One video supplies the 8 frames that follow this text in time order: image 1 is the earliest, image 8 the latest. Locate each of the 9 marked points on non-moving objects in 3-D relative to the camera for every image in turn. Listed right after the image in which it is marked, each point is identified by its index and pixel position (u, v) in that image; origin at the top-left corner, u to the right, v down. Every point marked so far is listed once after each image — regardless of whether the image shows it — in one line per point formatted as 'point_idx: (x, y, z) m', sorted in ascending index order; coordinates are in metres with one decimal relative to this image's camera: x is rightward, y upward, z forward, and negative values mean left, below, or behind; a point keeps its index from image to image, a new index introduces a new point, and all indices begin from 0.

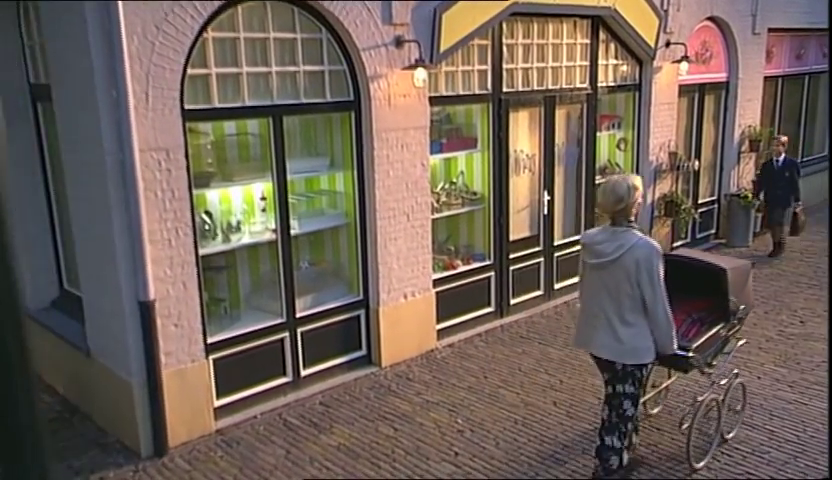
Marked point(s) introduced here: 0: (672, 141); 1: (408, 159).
0: (+2.8, +1.1, +9.5) m
1: (-0.1, +0.7, +6.9) m
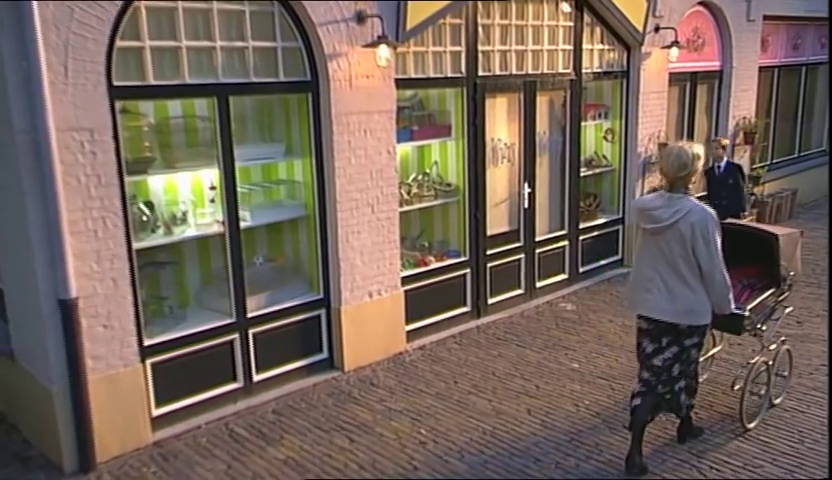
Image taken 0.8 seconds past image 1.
0: (+2.6, +1.1, +9.0) m
1: (-0.3, +0.7, +6.4) m
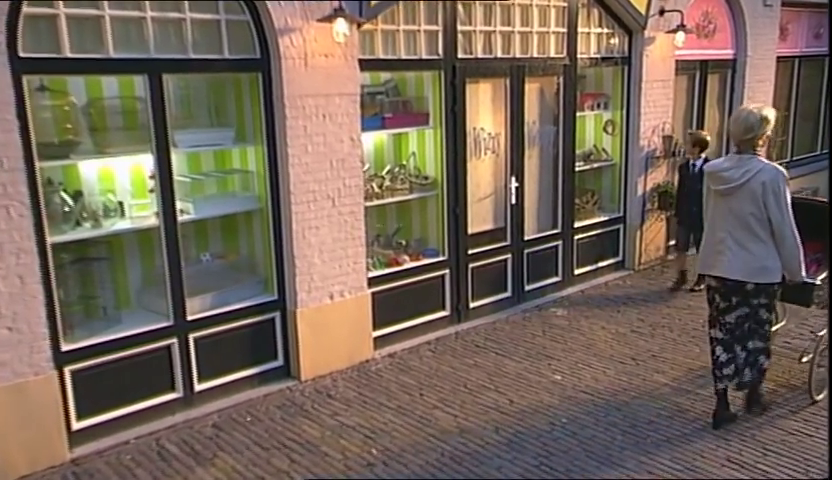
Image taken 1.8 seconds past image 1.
0: (+2.4, +1.1, +8.3) m
1: (-0.6, +0.7, +5.8) m
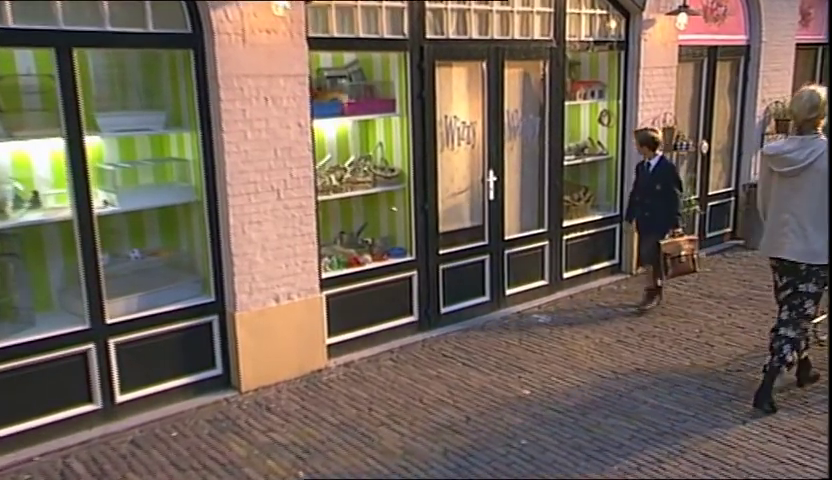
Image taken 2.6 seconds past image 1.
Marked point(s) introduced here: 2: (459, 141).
0: (+2.2, +1.1, +7.6) m
1: (-0.8, +0.7, +5.2) m
2: (+0.3, +0.7, +6.4) m
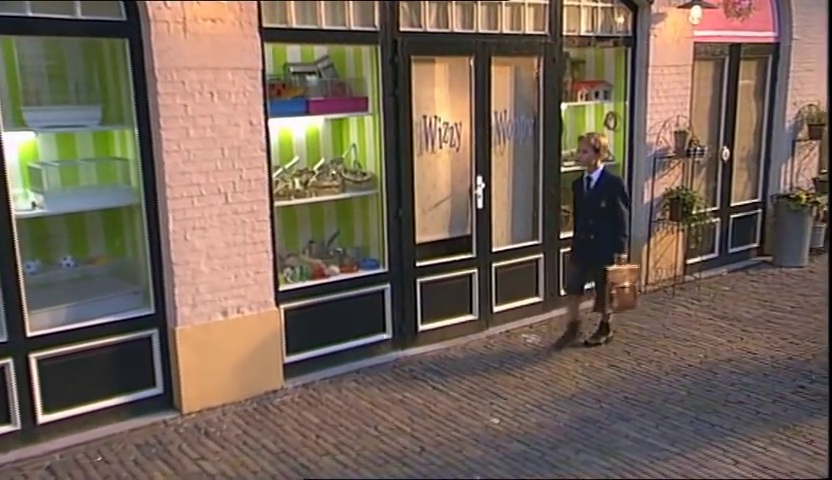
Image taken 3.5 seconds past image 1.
0: (+2.2, +1.0, +7.0) m
1: (-1.1, +0.7, +4.8) m
2: (+0.2, +0.7, +5.9) m
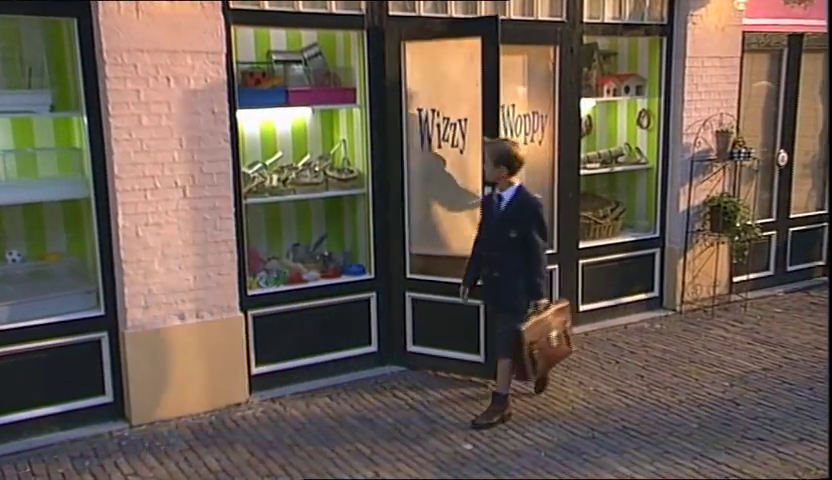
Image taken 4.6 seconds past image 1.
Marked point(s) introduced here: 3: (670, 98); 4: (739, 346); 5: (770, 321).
0: (+2.3, +0.9, +6.2) m
1: (-1.2, +0.7, +4.4) m
2: (+0.1, +0.6, +5.4) m
3: (+1.8, +1.0, +6.1) m
4: (+2.1, -0.7, +5.5) m
5: (+2.5, -0.6, +6.1) m
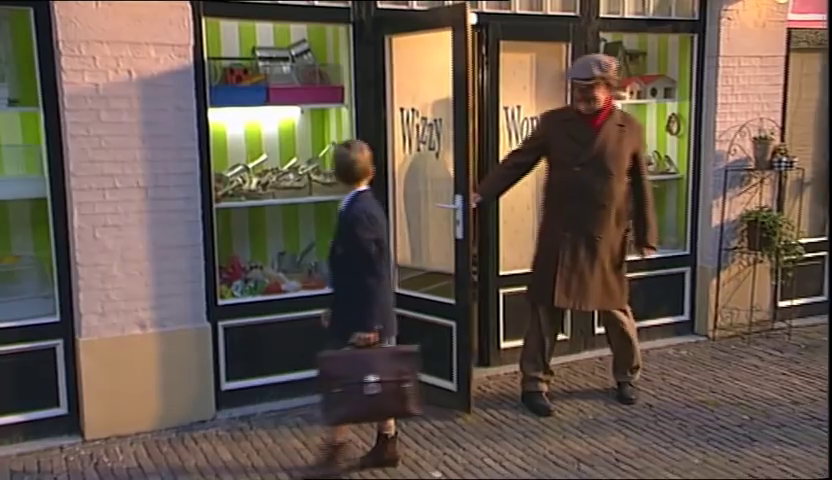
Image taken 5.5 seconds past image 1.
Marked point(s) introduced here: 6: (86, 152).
0: (+2.3, +0.8, +5.6) m
1: (-1.3, +0.7, +4.2) m
2: (+0.1, +0.6, +5.0) m
3: (+1.8, +0.9, +5.5) m
4: (+2.0, -0.8, +4.9) m
5: (+2.5, -0.7, +5.4) m
6: (-1.6, +0.4, +4.1) m
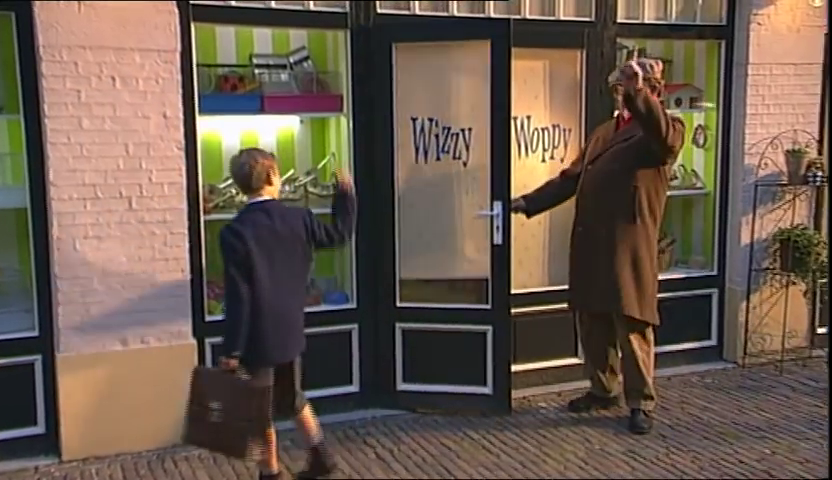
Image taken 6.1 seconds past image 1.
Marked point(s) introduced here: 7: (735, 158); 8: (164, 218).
0: (+2.4, +0.7, +5.2) m
1: (-1.3, +0.6, +4.0) m
2: (+0.1, +0.5, +4.7) m
3: (+1.9, +0.8, +5.2) m
4: (+2.0, -0.9, +4.5) m
5: (+2.5, -0.8, +5.0) m
6: (-1.6, +0.4, +4.0) m
7: (+1.9, +0.5, +5.2) m
8: (-1.2, +0.1, +4.1) m
